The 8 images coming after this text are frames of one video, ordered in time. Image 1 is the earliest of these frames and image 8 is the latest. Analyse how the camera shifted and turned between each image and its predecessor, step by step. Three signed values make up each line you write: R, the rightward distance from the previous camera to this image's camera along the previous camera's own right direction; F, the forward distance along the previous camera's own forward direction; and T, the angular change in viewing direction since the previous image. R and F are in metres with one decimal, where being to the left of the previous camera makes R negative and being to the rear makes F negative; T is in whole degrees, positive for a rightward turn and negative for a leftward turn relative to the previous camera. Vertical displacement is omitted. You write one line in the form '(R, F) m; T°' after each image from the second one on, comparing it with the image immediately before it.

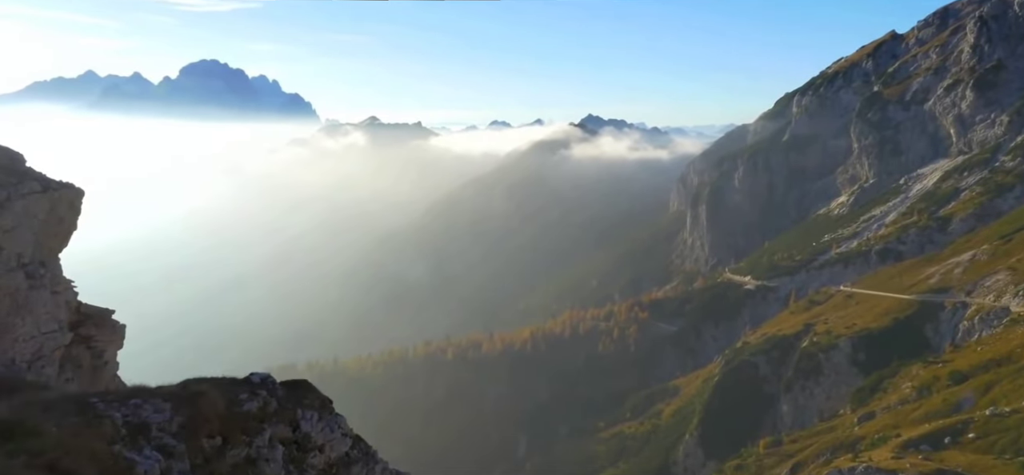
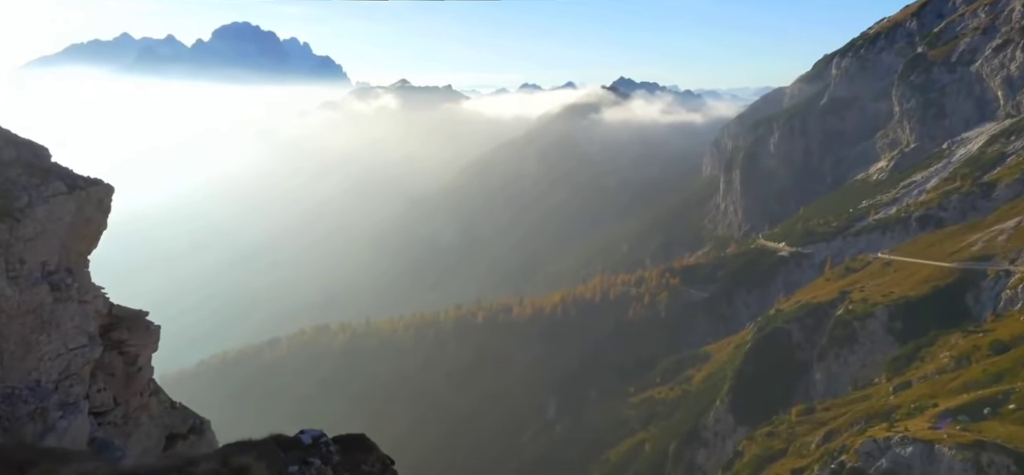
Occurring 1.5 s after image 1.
(0.0, +1.1) m; -2°
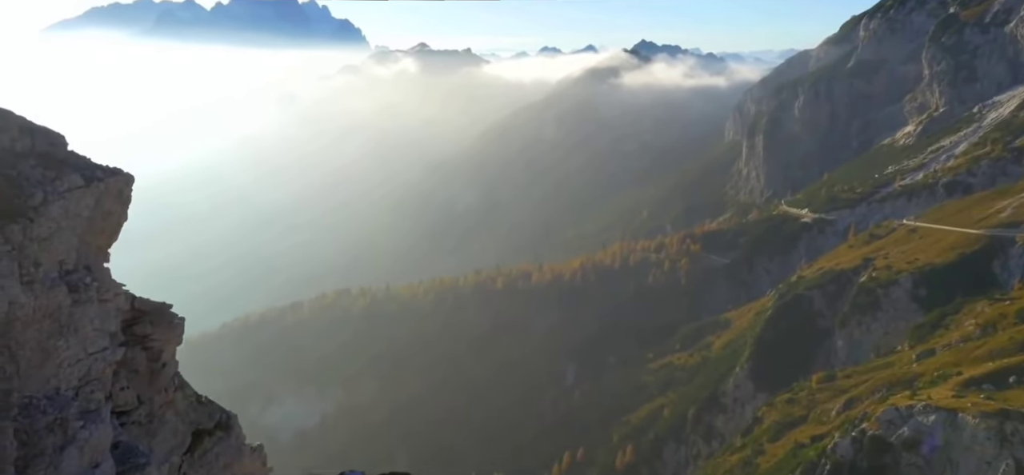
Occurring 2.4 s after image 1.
(0.0, +0.8) m; -1°
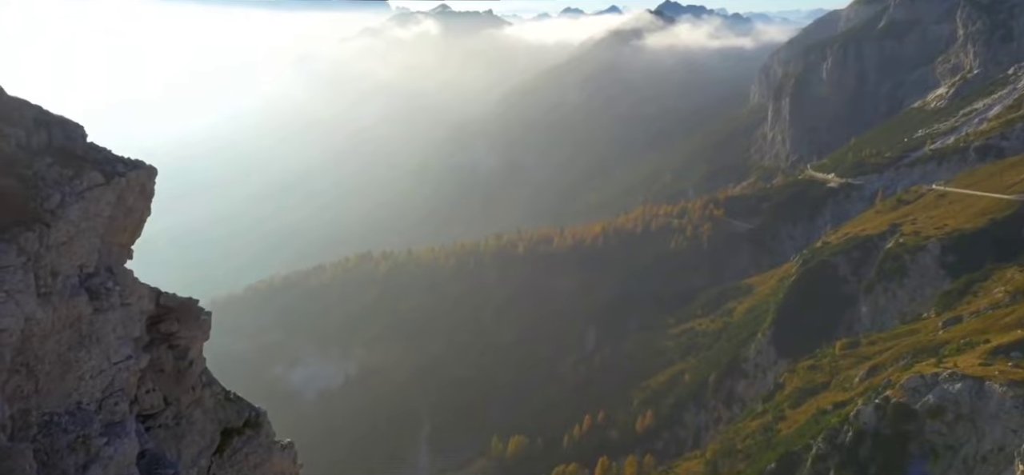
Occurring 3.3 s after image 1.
(+0.1, +1.0) m; -1°
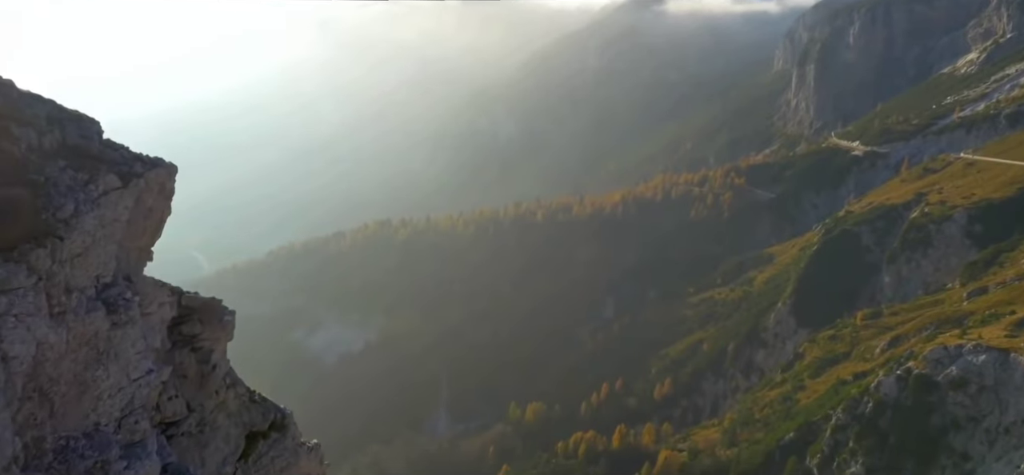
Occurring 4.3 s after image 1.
(+0.1, +1.0) m; -1°
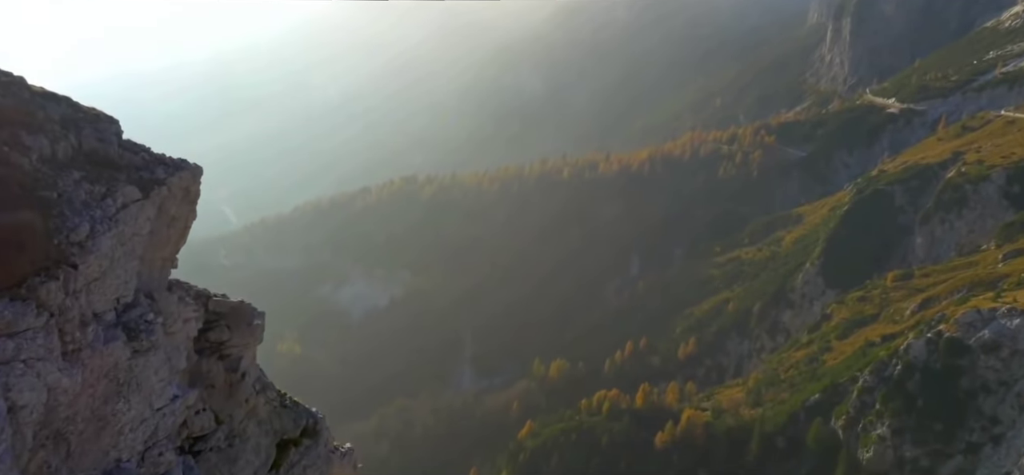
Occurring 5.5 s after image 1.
(+0.2, +1.4) m; -2°
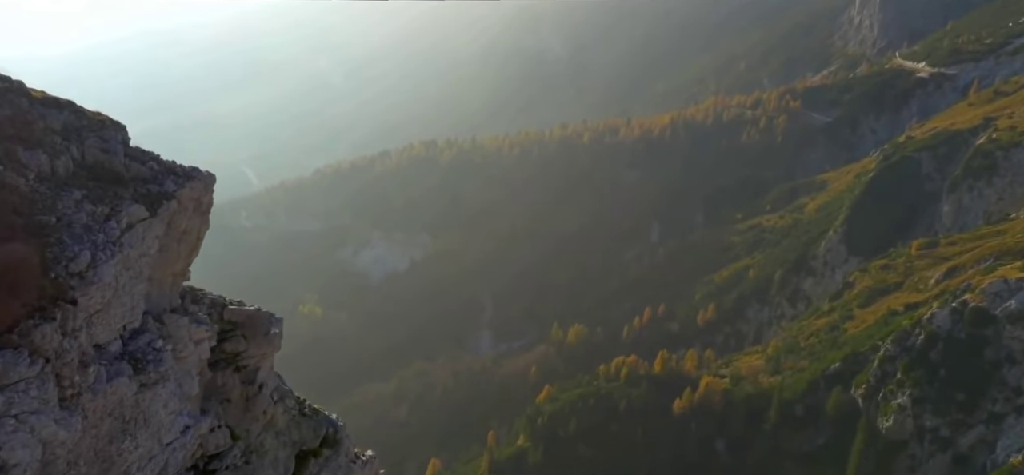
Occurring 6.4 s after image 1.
(+0.2, +1.2) m; -1°
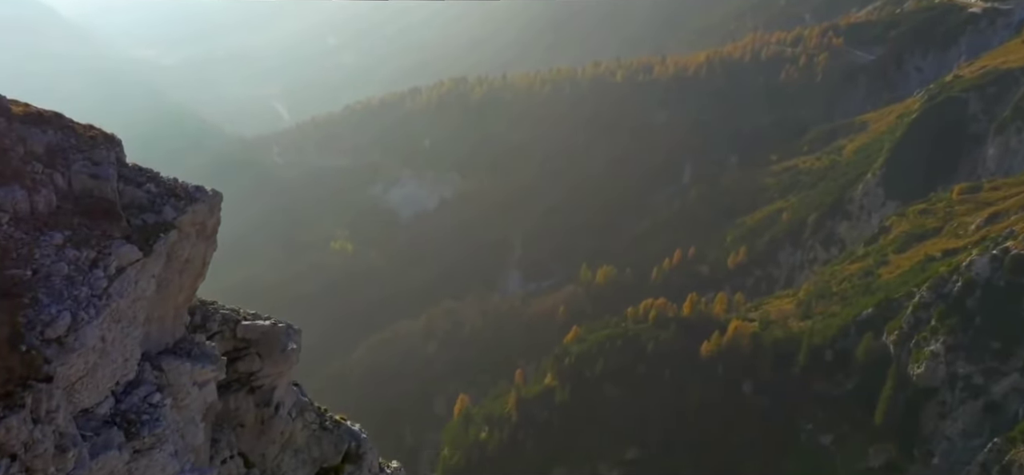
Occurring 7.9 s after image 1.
(+0.5, +2.3) m; -2°
